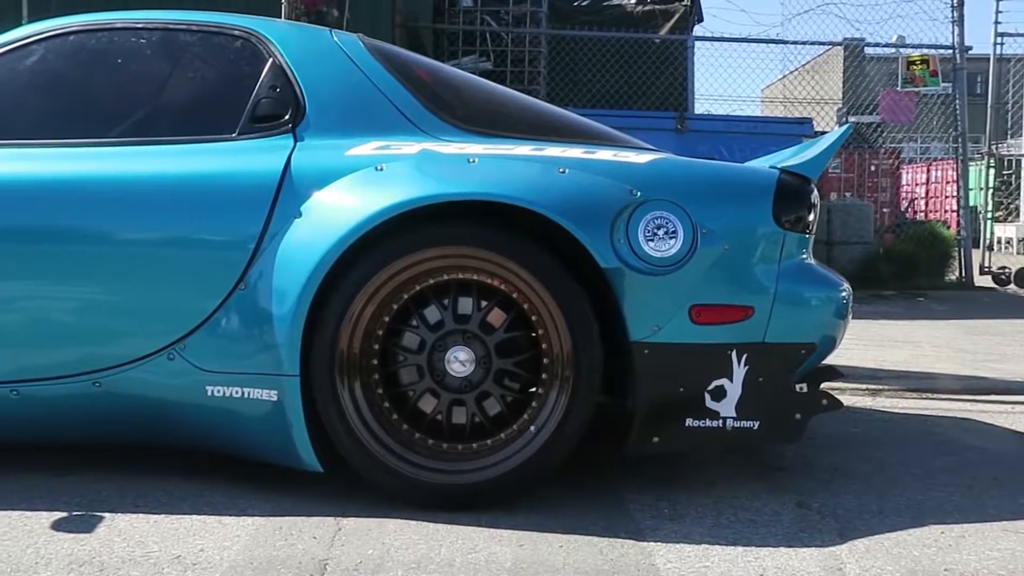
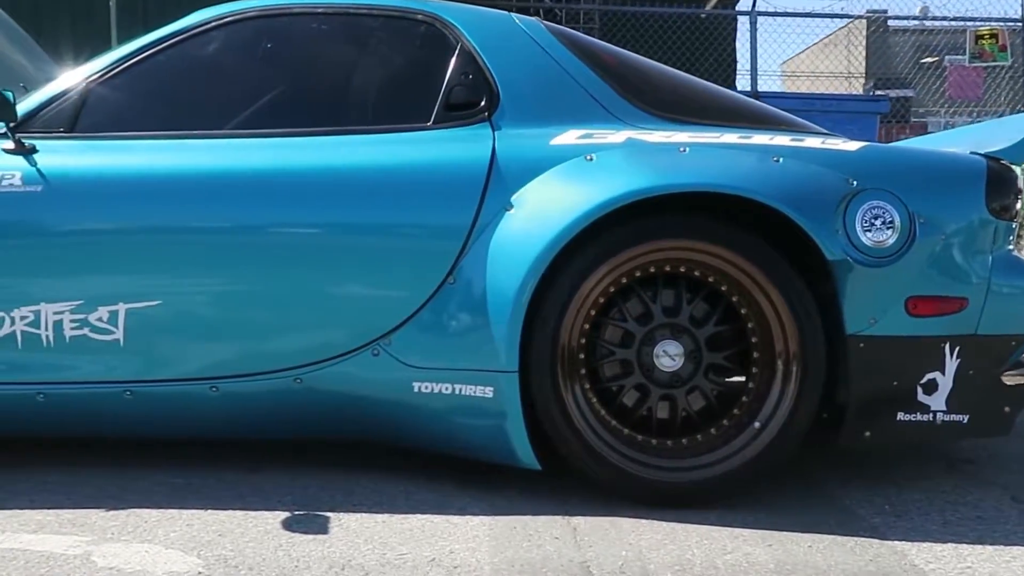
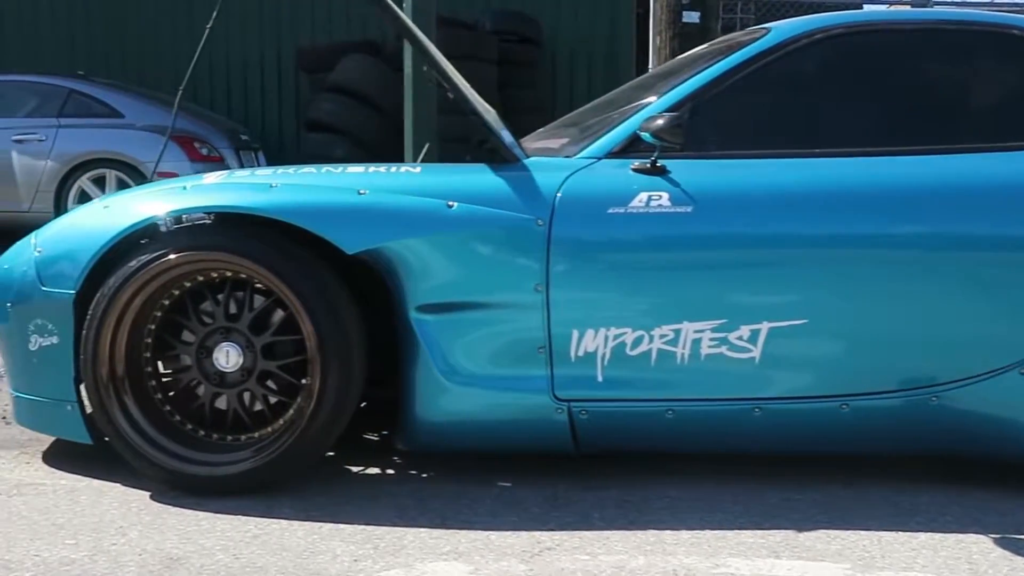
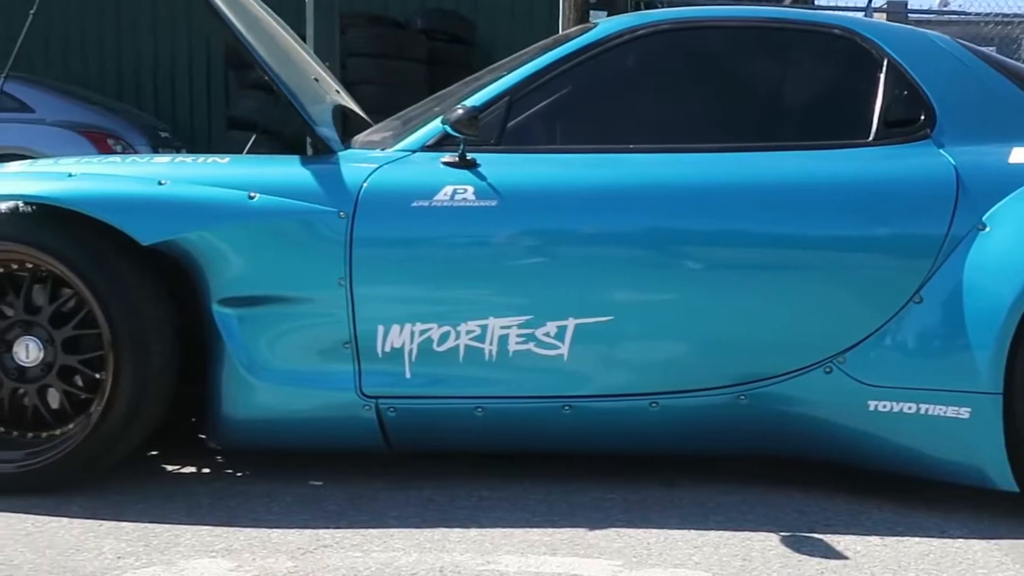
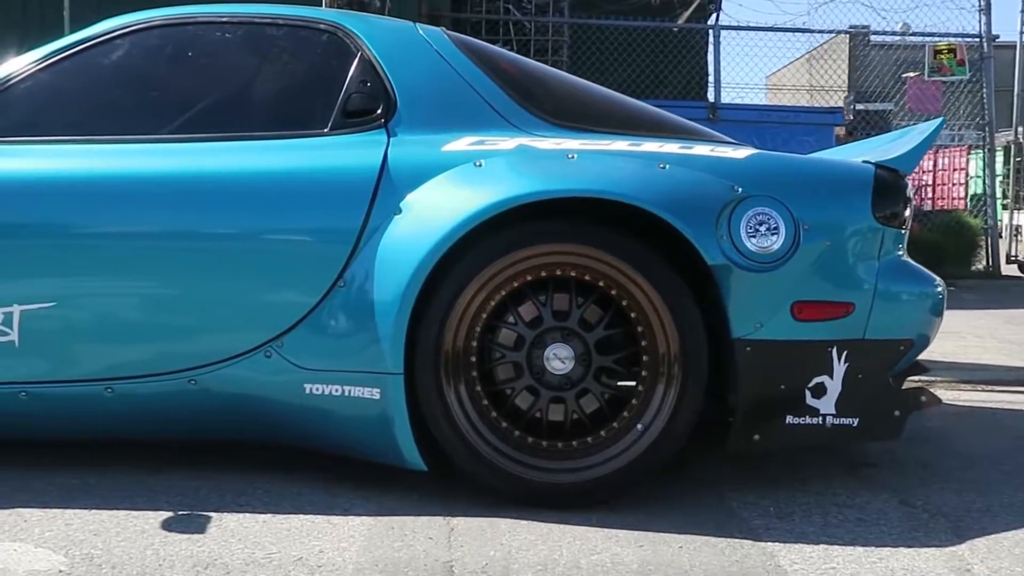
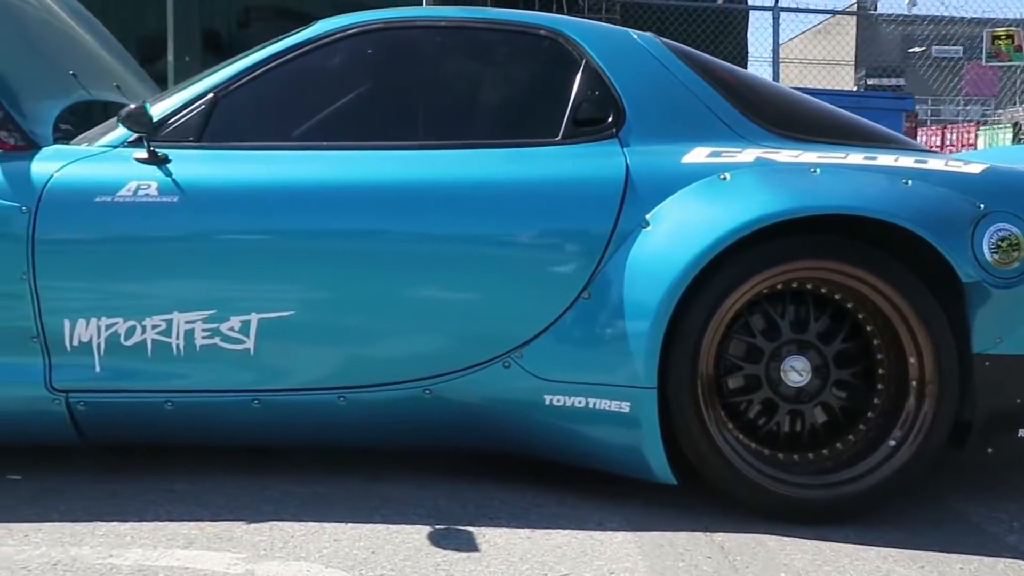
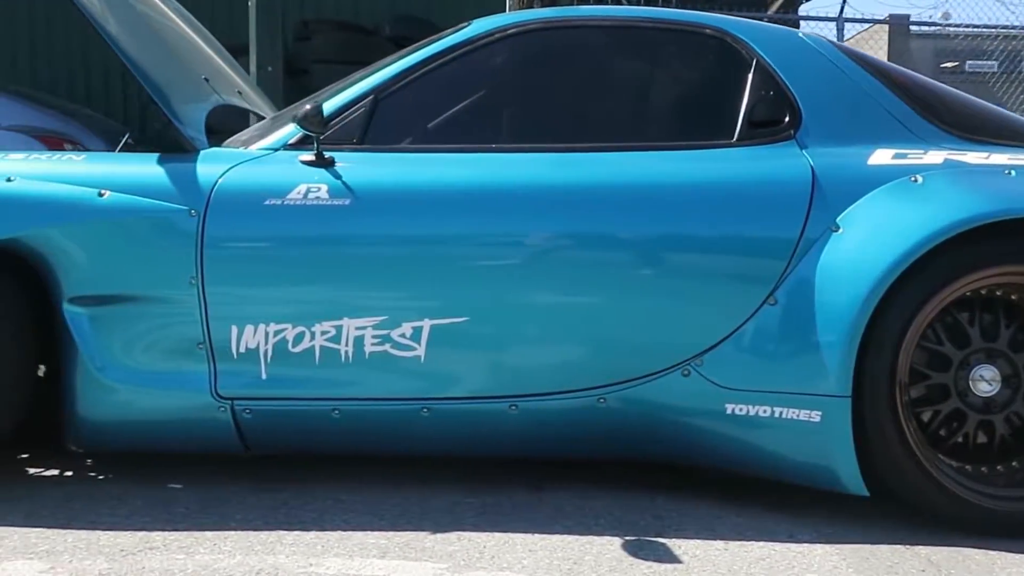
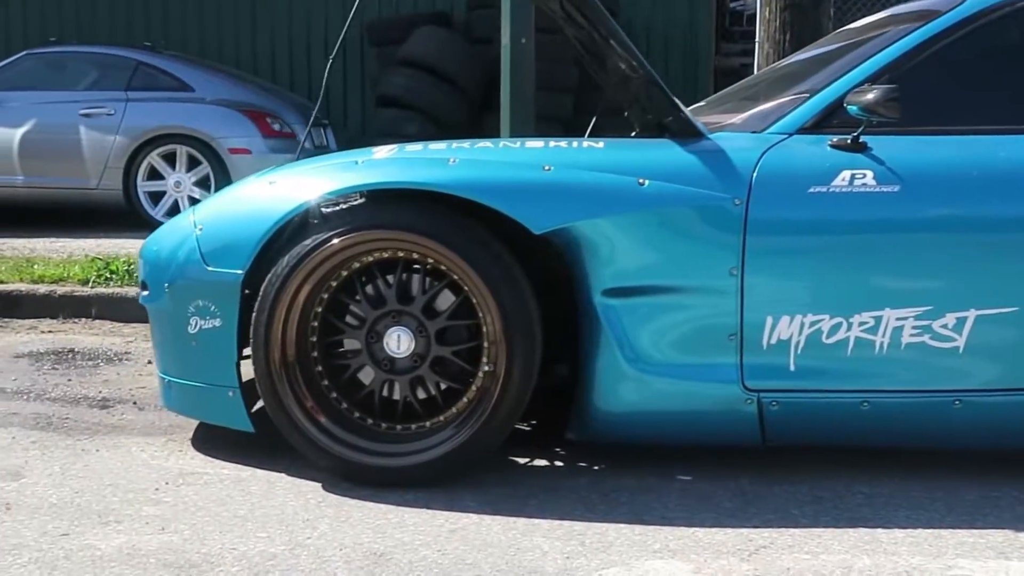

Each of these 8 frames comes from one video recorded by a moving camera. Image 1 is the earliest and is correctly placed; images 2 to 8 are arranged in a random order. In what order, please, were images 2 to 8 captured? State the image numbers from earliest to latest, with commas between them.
5, 2, 6, 7, 4, 3, 8
